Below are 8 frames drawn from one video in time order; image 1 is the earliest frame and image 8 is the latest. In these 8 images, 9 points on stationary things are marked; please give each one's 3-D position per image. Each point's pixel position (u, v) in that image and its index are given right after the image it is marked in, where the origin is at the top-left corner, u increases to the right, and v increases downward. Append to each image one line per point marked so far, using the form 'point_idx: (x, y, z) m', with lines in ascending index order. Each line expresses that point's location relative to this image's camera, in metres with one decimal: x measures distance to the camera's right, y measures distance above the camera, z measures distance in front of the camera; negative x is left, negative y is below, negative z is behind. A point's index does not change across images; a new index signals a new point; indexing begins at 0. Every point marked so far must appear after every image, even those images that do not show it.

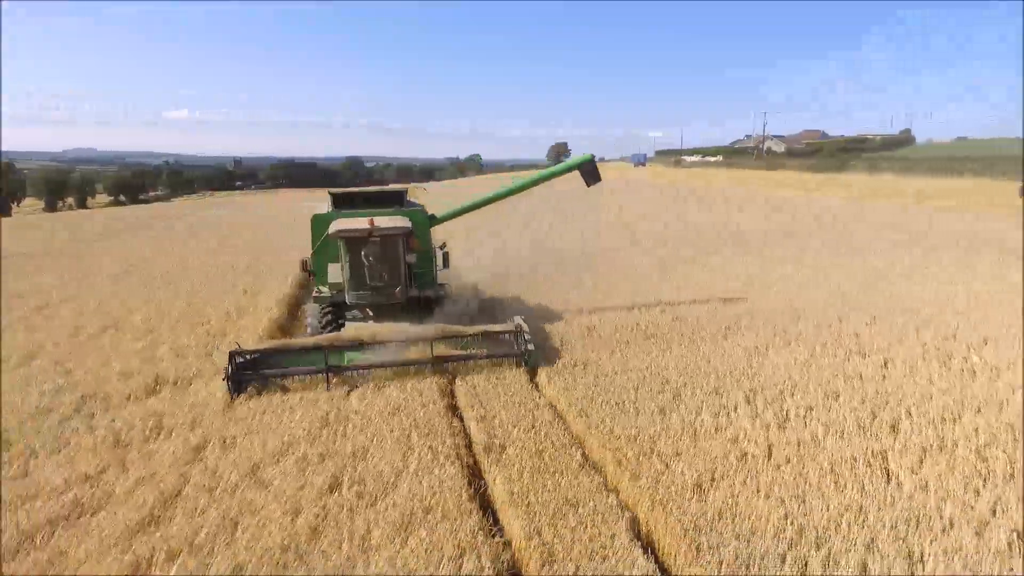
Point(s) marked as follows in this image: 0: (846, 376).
0: (+2.6, -0.7, +5.5) m
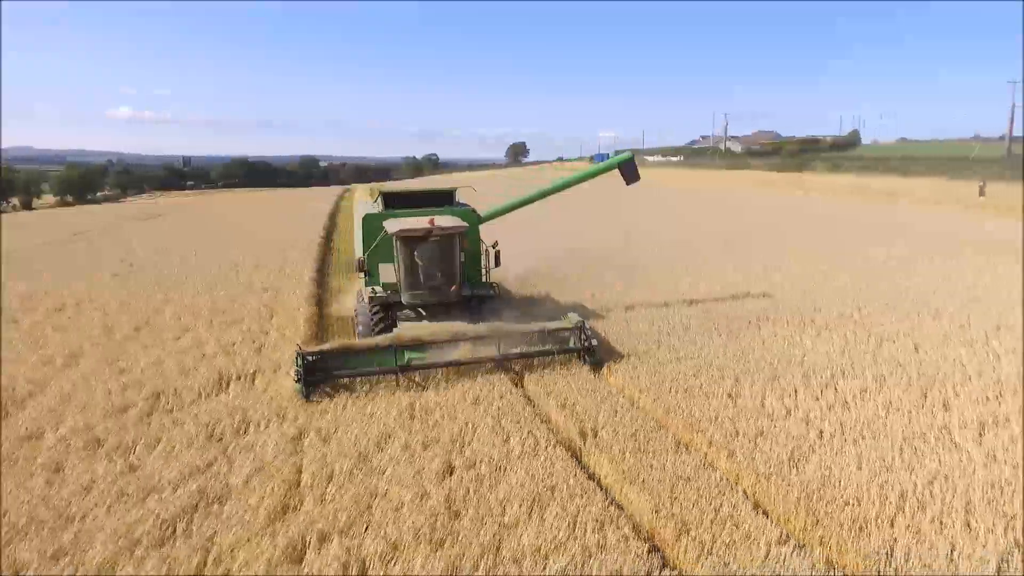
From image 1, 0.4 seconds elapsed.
0: (+3.1, -0.6, +5.9) m
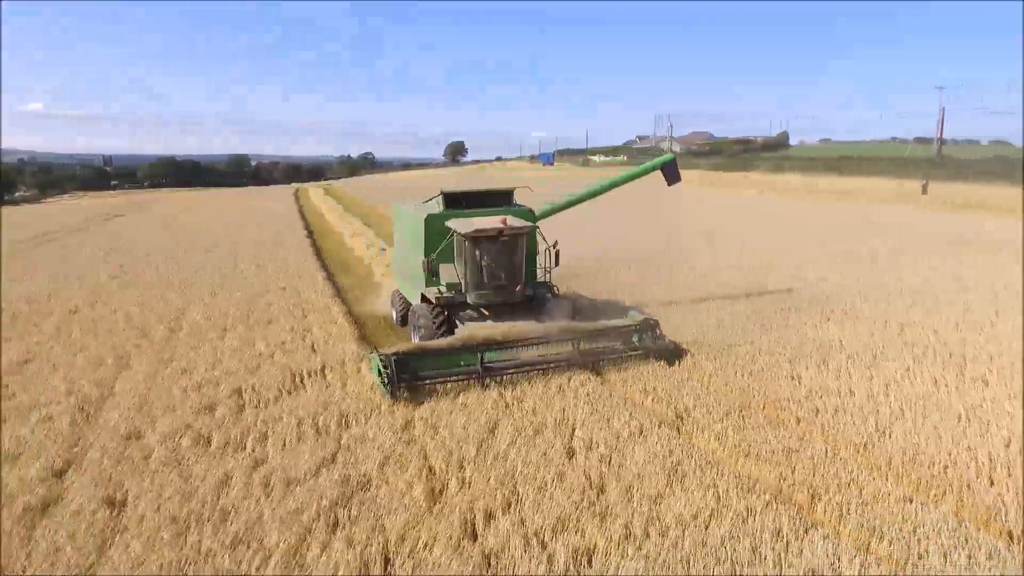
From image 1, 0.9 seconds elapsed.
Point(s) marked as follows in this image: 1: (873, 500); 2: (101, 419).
0: (+3.7, -0.6, +6.5) m
1: (+1.9, -1.1, +3.9) m
2: (-2.9, -1.0, +5.3) m
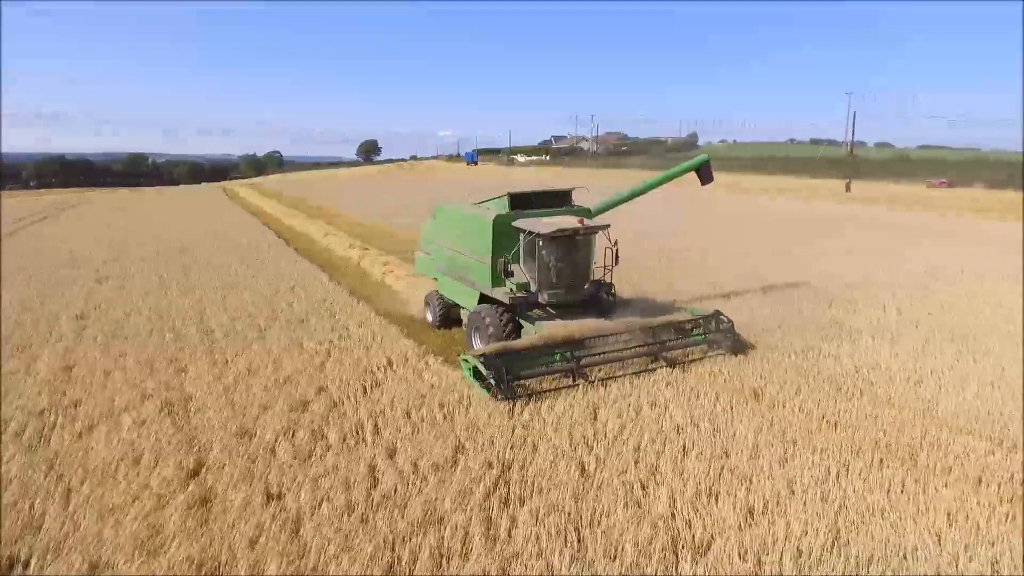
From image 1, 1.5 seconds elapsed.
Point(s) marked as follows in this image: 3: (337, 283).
0: (+4.1, -0.4, +7.3) m
1: (+2.8, -1.0, +4.5) m
2: (-2.2, -1.0, +5.3) m
3: (-2.5, +0.1, +10.3) m
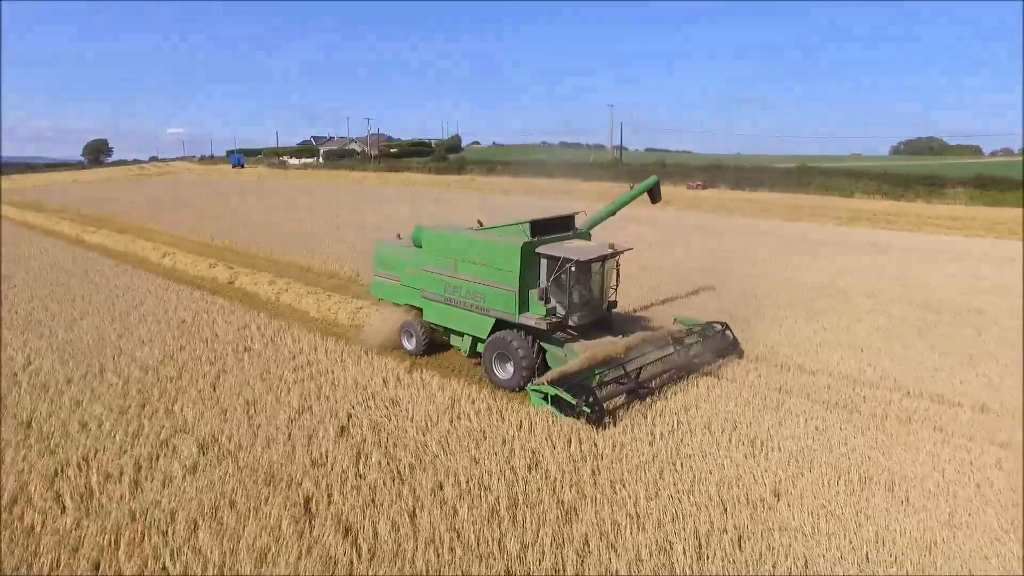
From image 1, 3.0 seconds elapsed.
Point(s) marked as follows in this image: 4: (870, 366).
0: (+3.5, -0.3, +9.3) m
1: (+3.2, -1.0, +6.2) m
2: (-1.8, -1.2, +5.2) m
3: (-3.7, -0.2, +9.9) m
4: (+3.6, -0.8, +7.2) m
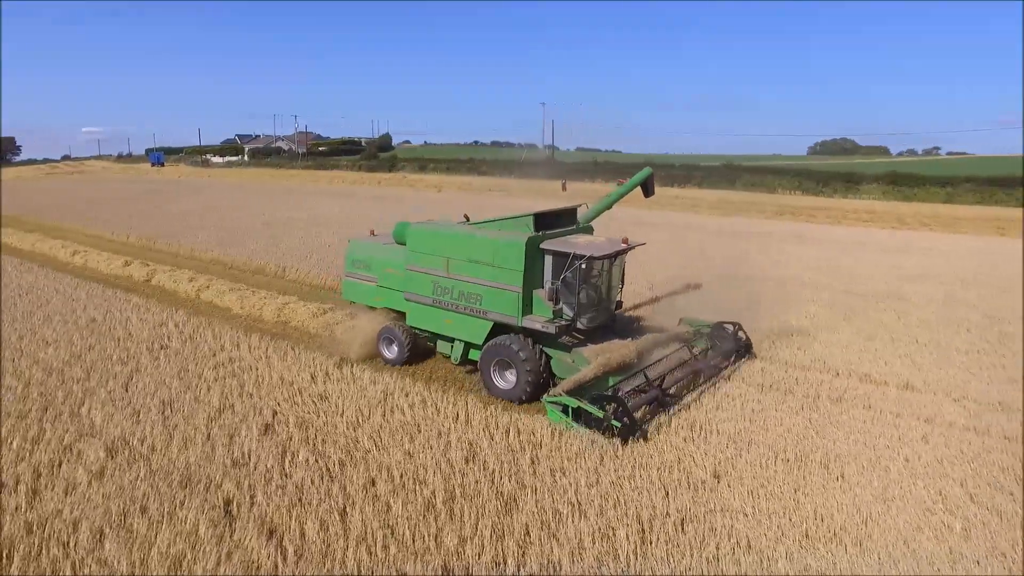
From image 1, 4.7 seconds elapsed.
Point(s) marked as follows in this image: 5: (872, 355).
0: (+2.6, -0.2, +9.4) m
1: (+2.6, -0.8, +6.3) m
2: (-2.2, -1.2, +4.9) m
3: (-4.6, -0.2, +9.3) m
4: (+3.0, -0.6, +7.3) m
5: (+3.5, -0.7, +7.0) m
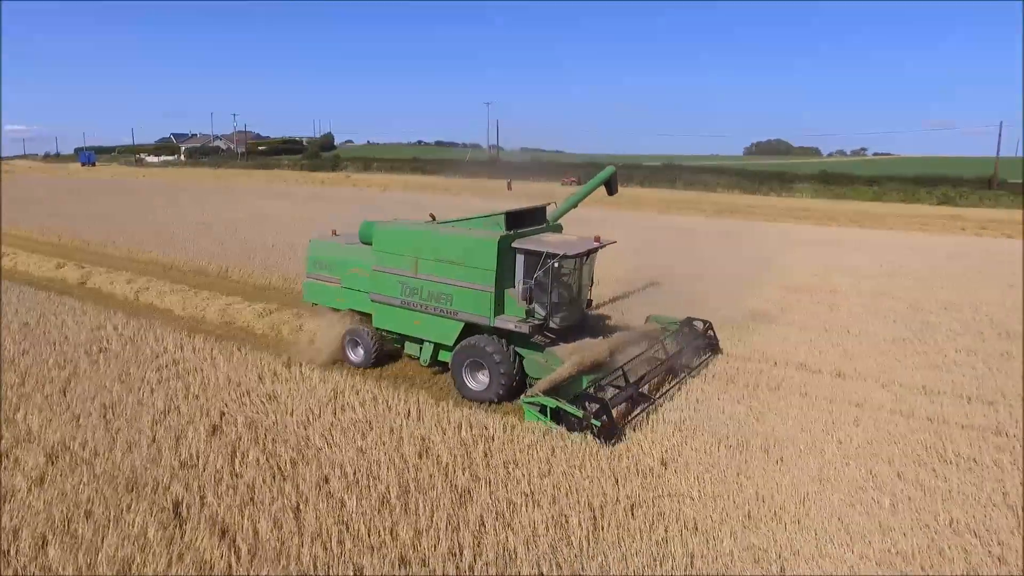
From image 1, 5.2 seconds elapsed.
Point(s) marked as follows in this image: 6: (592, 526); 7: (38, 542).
0: (+1.9, -0.1, +9.6) m
1: (+2.2, -0.8, +6.5) m
2: (-2.6, -1.1, +4.8) m
3: (-5.3, -0.2, +9.0) m
4: (+2.4, -0.6, +7.6) m
5: (+3.0, -0.6, +7.3) m
6: (+0.4, -1.3, +4.1) m
7: (-2.6, -1.4, +3.9) m
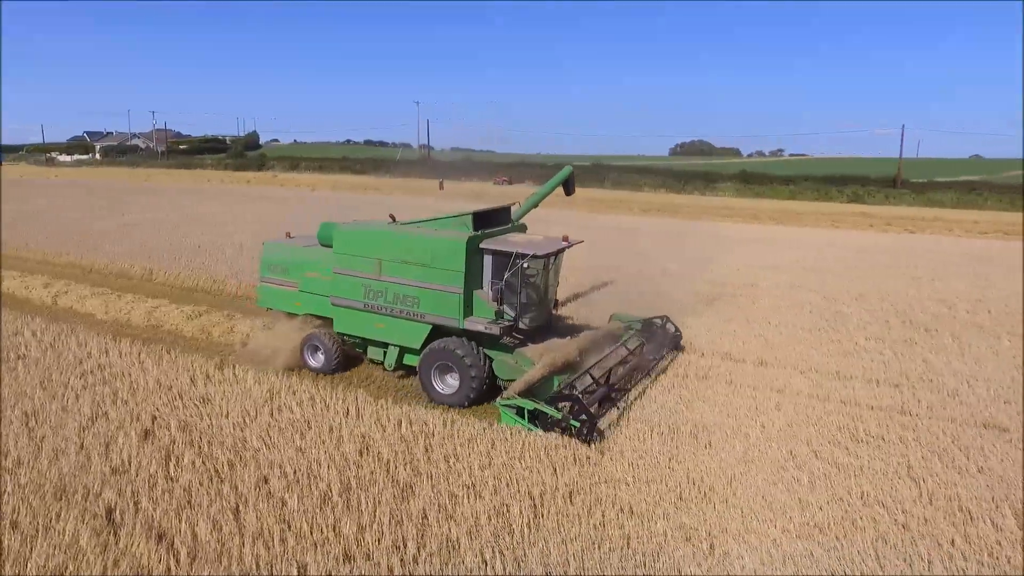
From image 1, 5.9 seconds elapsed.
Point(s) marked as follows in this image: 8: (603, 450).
0: (+1.1, -0.1, +9.9) m
1: (+1.6, -0.7, +6.8) m
2: (-2.9, -1.2, +4.6) m
3: (-6.0, -0.3, +8.6) m
4: (+1.8, -0.5, +7.9) m
5: (+2.3, -0.5, +7.7) m
6: (+0.1, -1.3, +4.2) m
7: (-2.9, -1.4, +3.8) m
8: (+0.6, -1.1, +5.0) m
